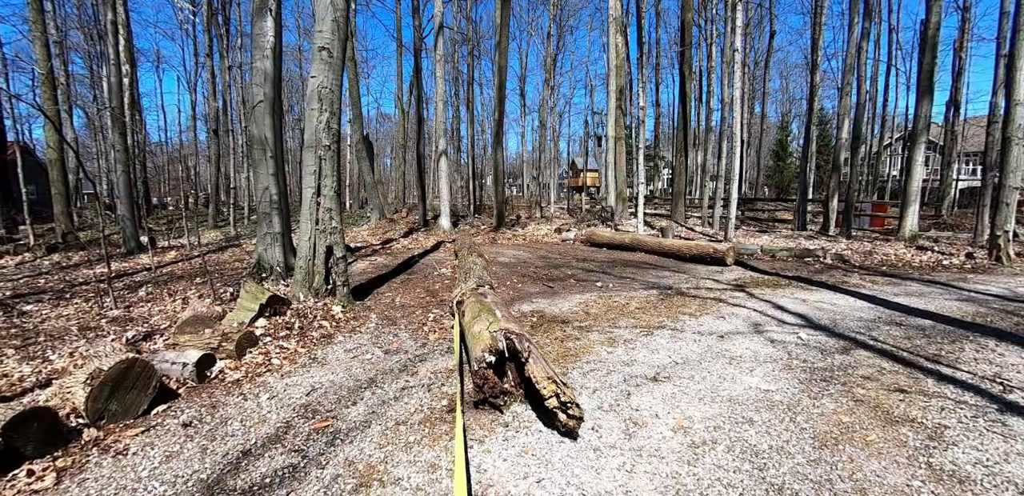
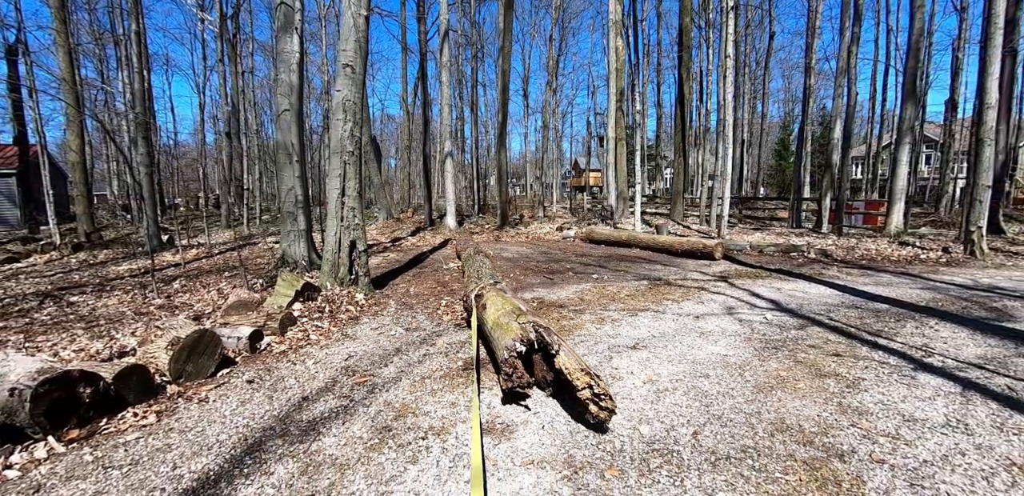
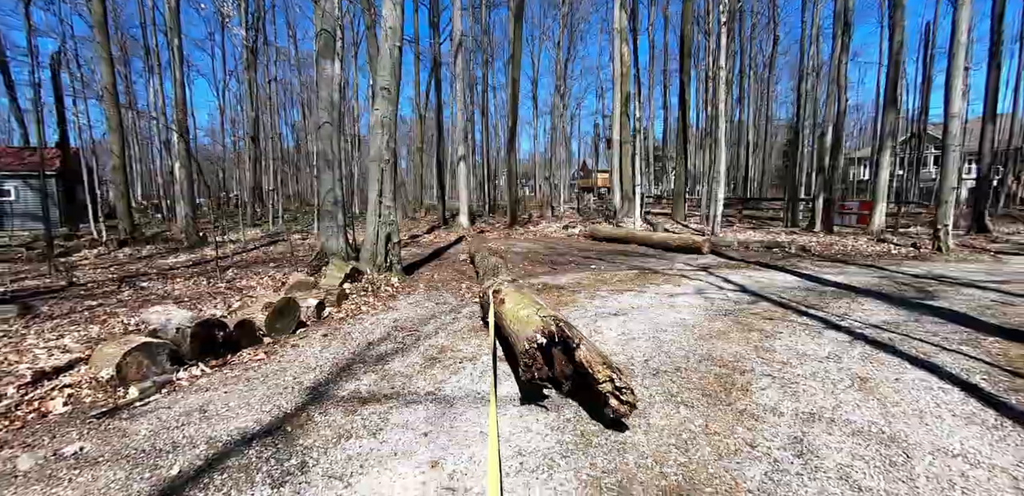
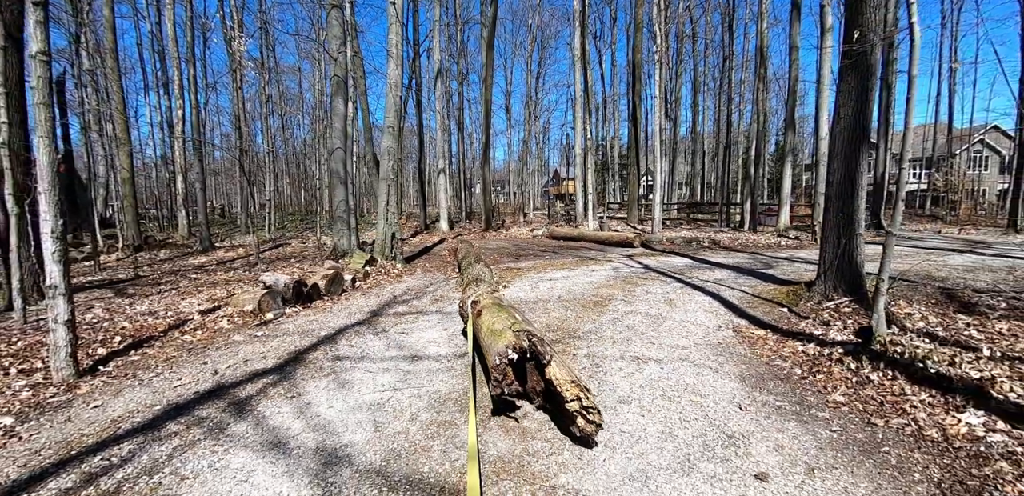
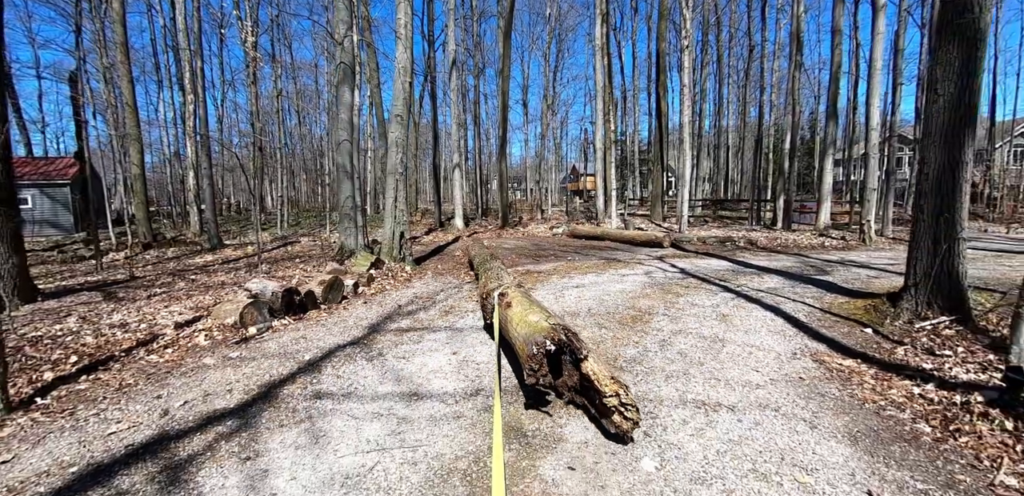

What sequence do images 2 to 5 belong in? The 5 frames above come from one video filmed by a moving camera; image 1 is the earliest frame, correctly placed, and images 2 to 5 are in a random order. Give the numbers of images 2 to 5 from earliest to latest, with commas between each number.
2, 3, 5, 4
